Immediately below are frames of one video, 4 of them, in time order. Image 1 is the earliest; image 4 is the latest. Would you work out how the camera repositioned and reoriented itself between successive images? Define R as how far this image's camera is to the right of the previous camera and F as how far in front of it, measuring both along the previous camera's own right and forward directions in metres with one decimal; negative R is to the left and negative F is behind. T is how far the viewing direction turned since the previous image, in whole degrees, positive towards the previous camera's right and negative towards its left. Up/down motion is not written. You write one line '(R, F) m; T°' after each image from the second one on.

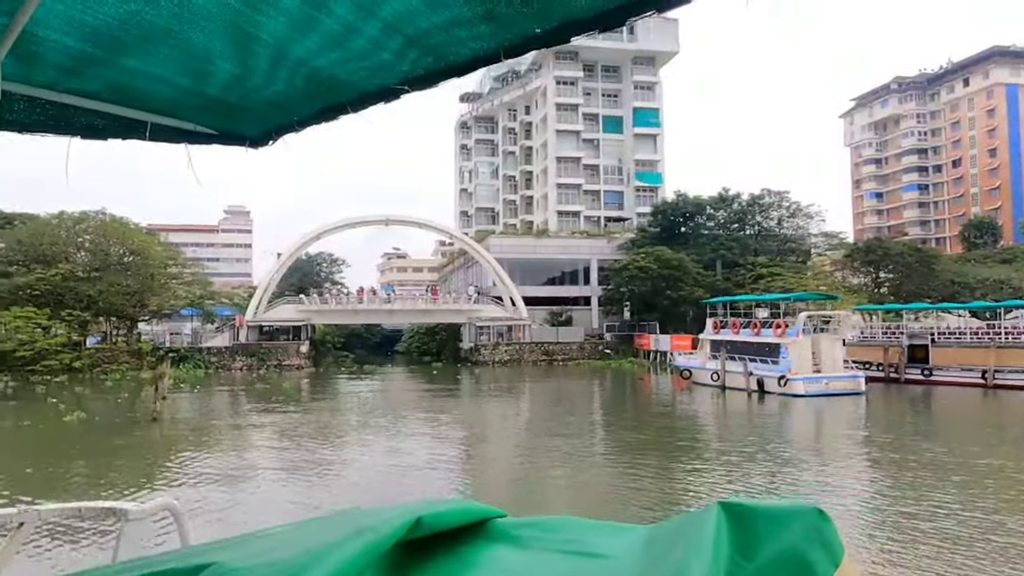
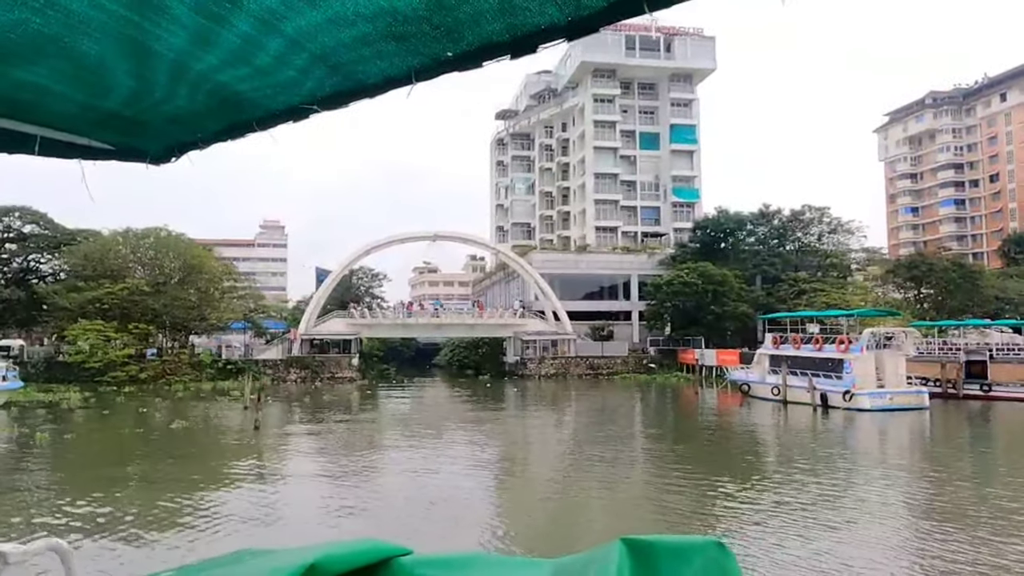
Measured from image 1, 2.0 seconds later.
(-1.2, -0.7) m; -2°
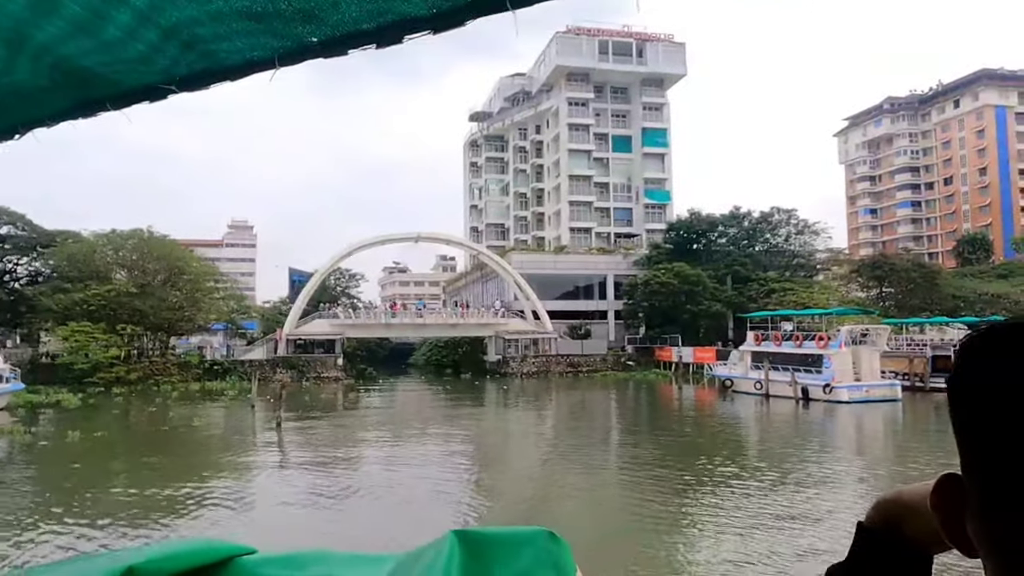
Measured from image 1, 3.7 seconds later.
(-1.0, -0.8) m; +3°
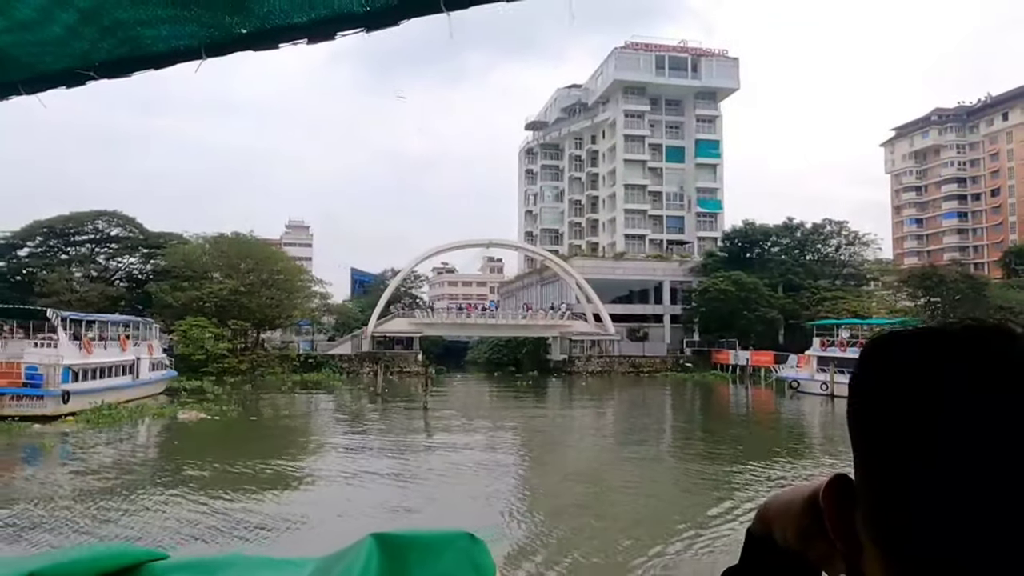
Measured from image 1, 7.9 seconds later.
(-2.0, -2.7) m; -2°
